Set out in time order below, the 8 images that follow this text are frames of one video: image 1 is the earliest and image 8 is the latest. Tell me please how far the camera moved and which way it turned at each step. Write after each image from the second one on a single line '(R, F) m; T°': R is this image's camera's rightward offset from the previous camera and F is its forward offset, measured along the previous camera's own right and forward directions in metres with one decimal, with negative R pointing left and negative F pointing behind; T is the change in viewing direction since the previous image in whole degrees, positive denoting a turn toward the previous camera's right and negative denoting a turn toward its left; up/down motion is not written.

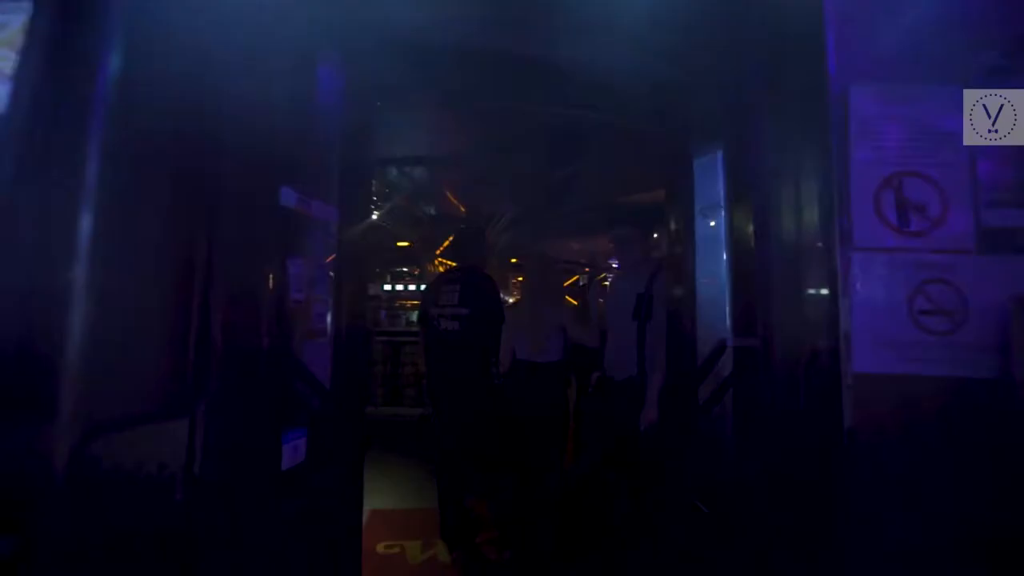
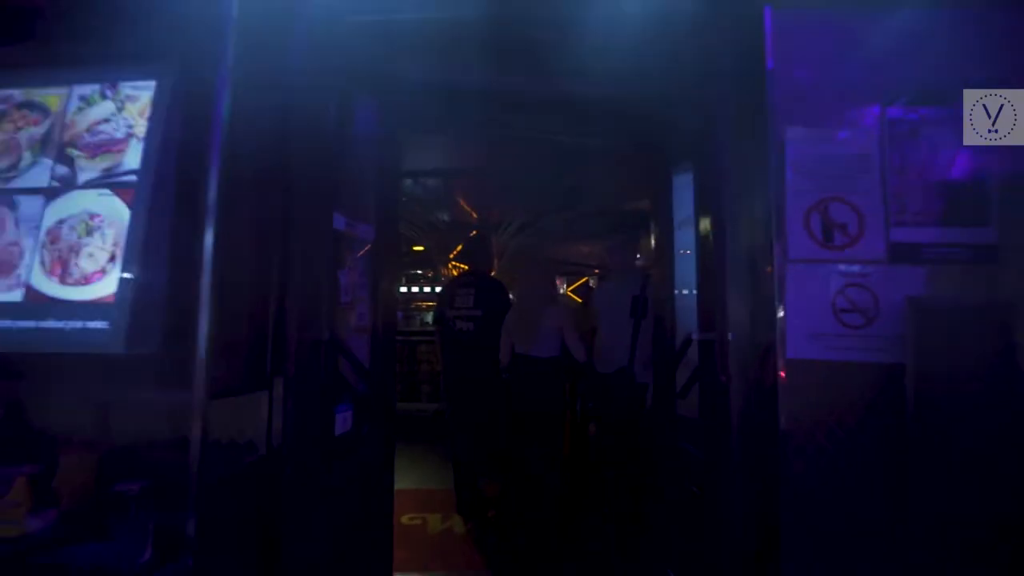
(0.0, -0.3) m; -1°
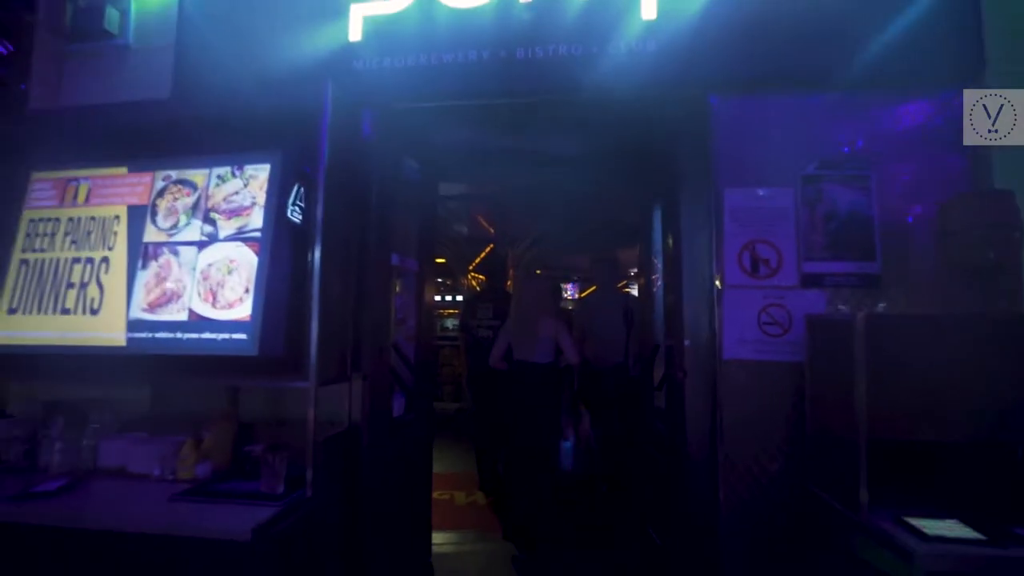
(0.0, -0.5) m; -2°
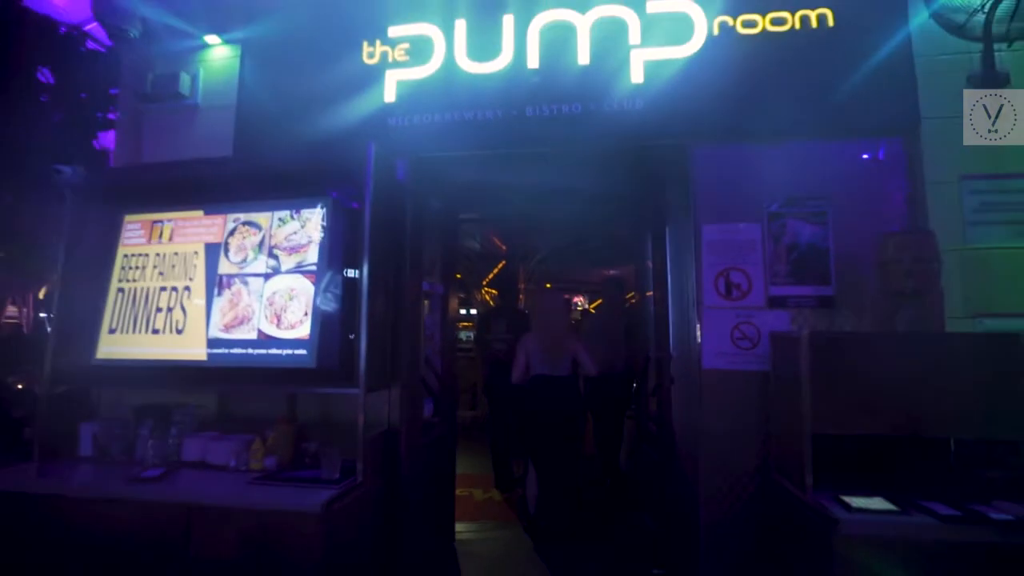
(0.0, -0.4) m; -1°
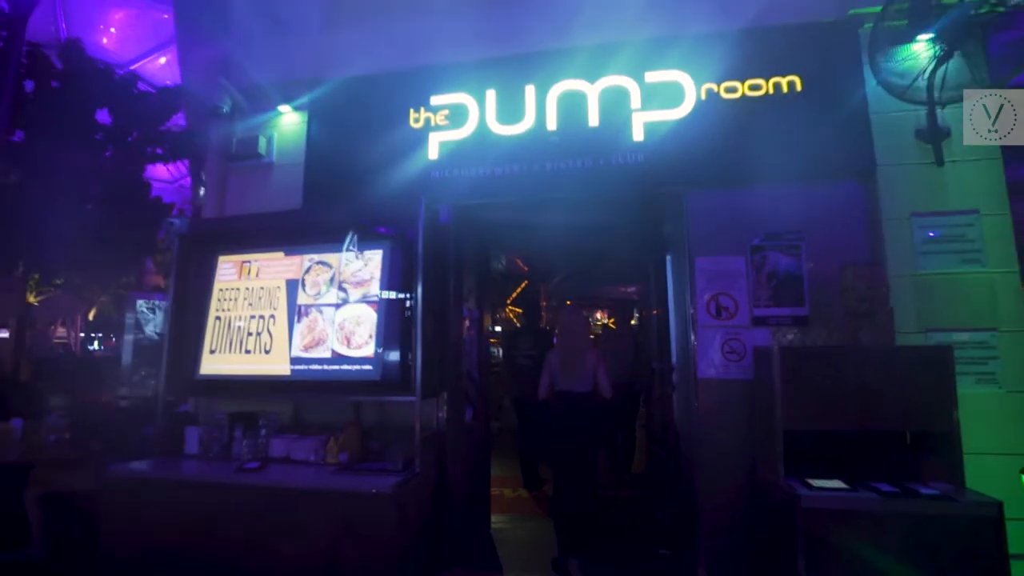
(0.0, -0.5) m; -2°
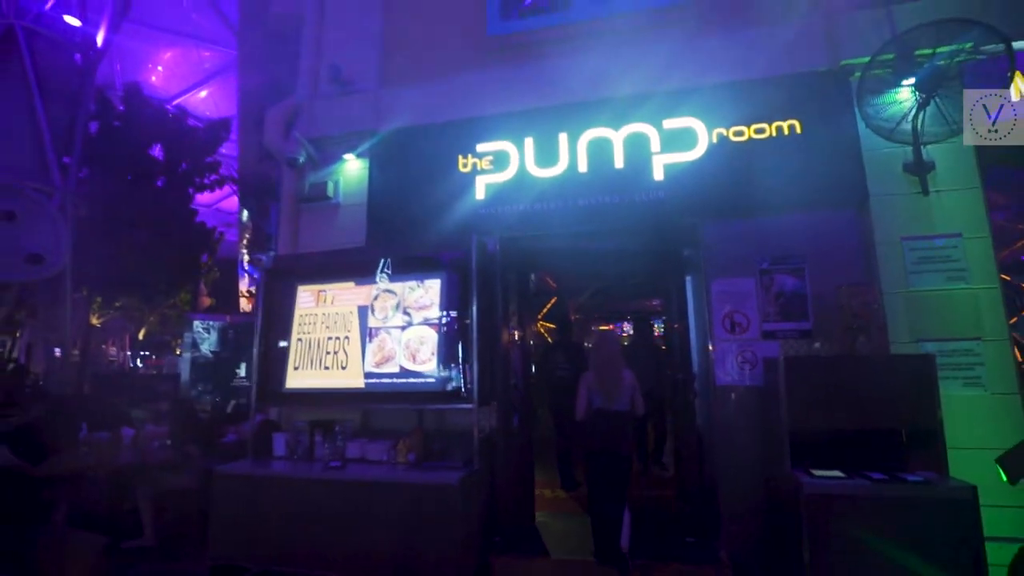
(-0.1, -0.4) m; -2°
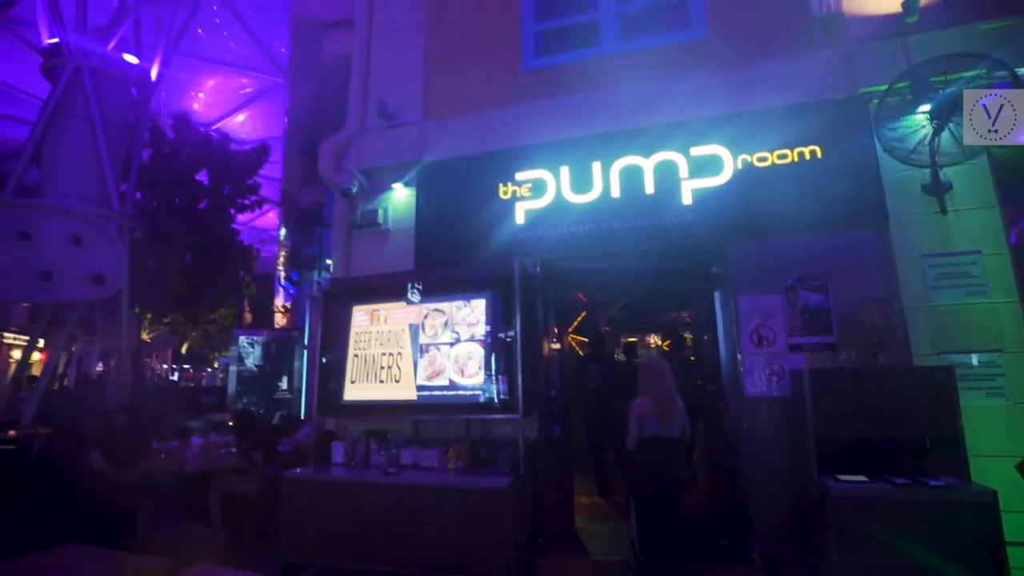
(-0.1, -0.3) m; -2°
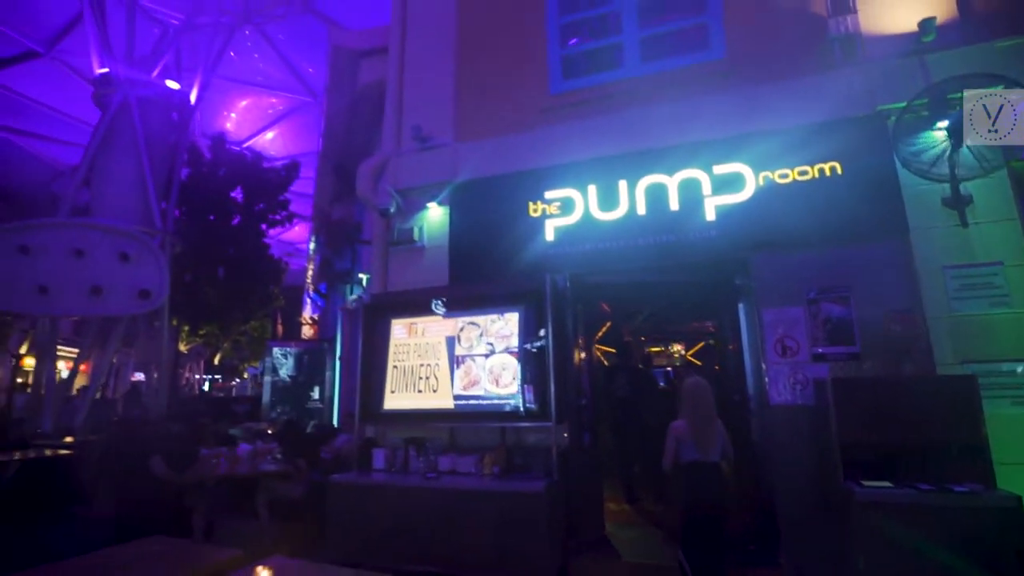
(-0.1, -0.2) m; -2°
